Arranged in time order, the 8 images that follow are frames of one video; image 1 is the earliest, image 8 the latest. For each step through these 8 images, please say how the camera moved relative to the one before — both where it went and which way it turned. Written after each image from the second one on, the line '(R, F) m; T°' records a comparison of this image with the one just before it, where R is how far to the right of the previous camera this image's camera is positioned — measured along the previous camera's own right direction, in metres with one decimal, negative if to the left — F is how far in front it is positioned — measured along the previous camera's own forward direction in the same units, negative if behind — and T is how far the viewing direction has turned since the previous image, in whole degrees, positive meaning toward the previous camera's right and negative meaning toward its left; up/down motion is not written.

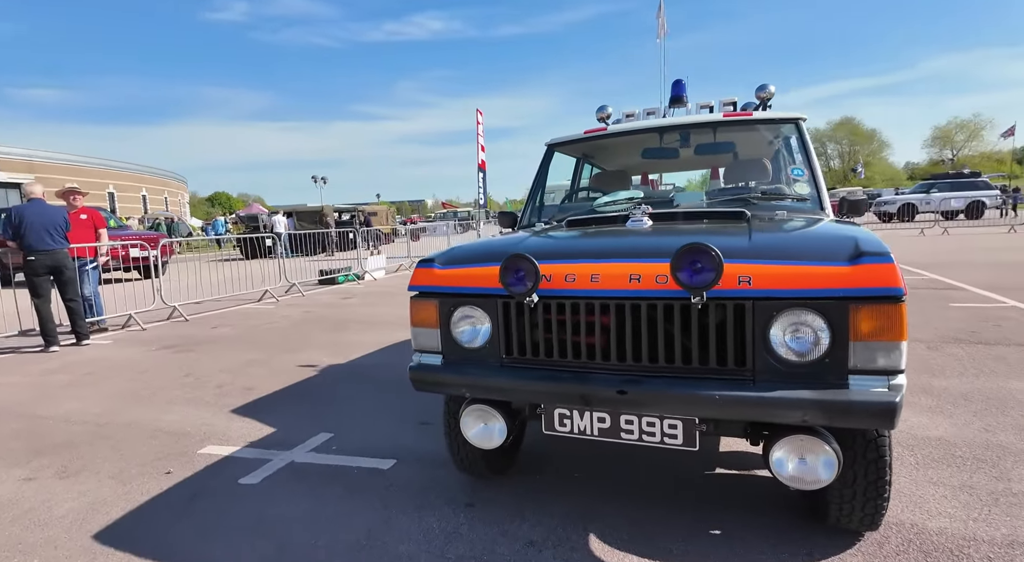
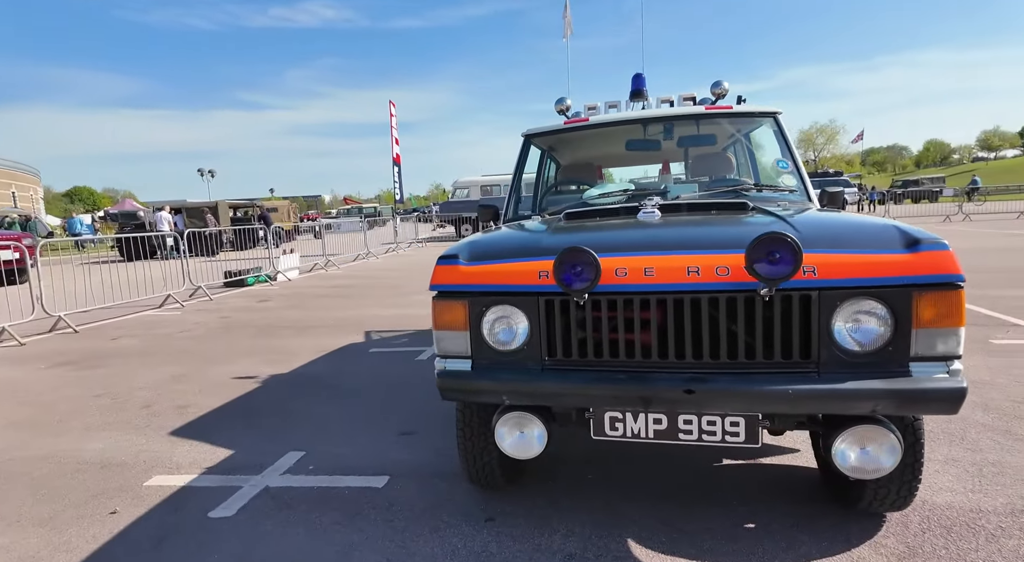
(-0.6, +0.2) m; +10°
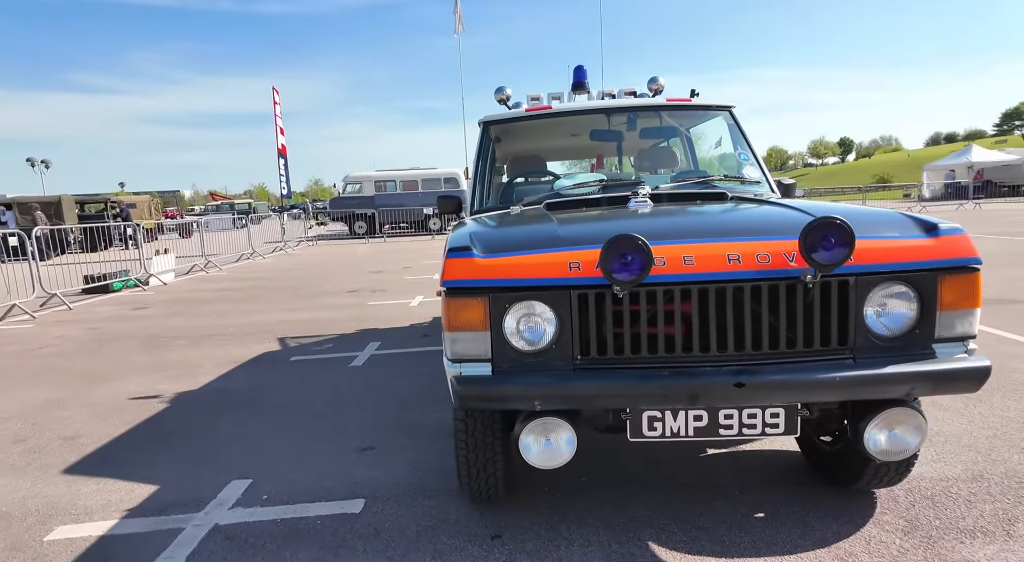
(-0.5, +0.3) m; +12°
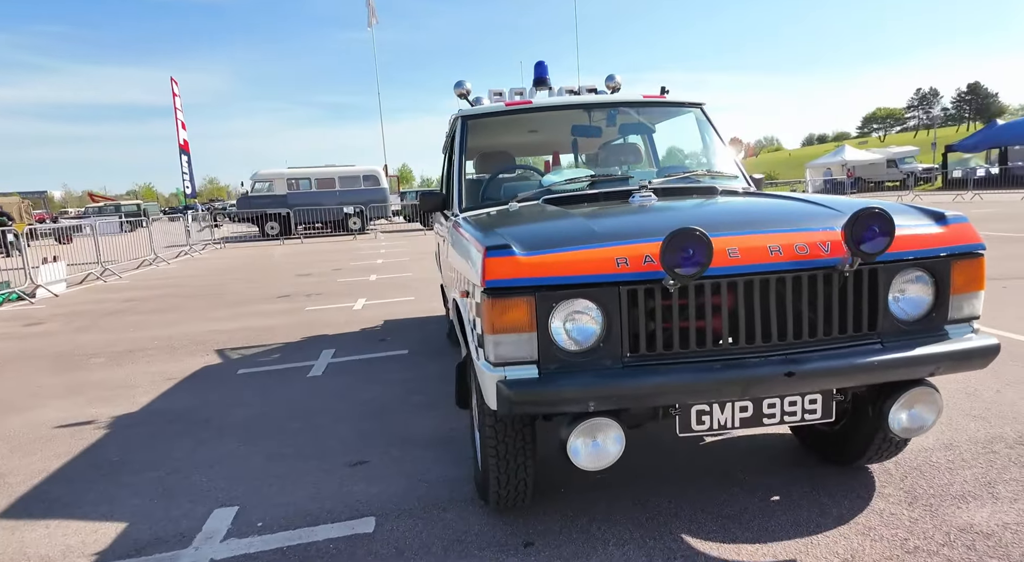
(-0.5, +0.1) m; +9°
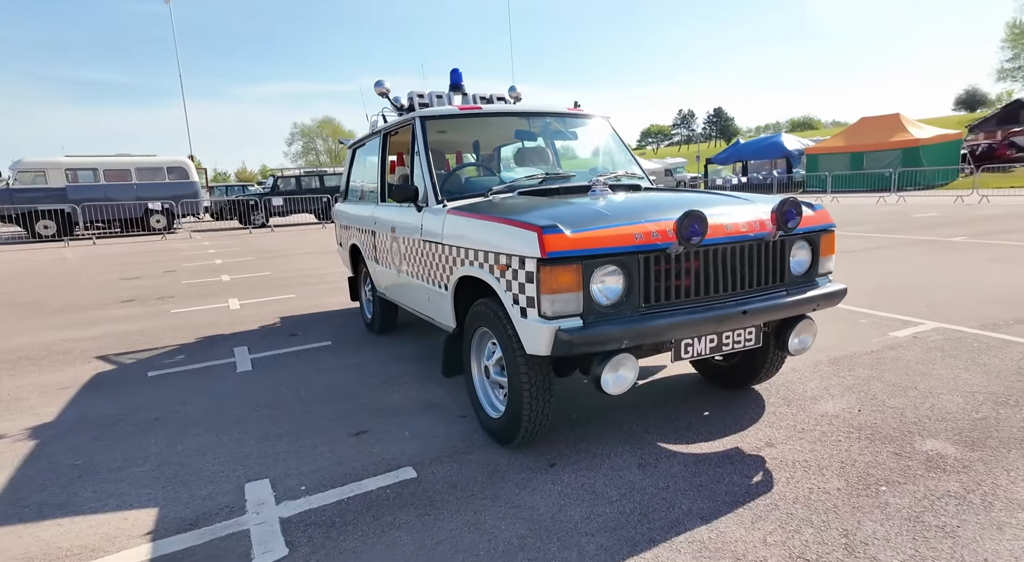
(-1.1, -0.4) m; +19°
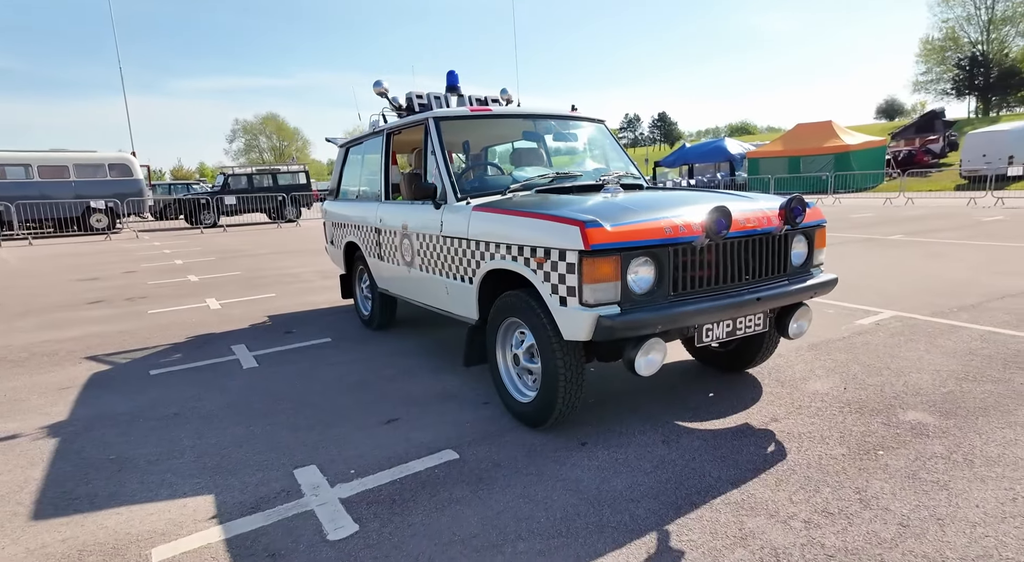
(-0.5, -0.2) m; +5°
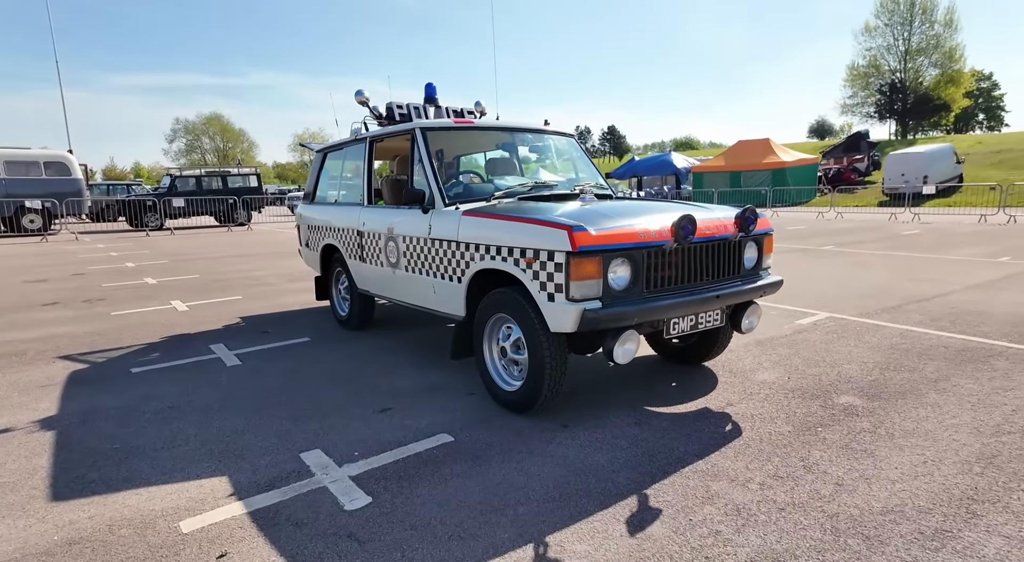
(-0.3, -0.3) m; +5°
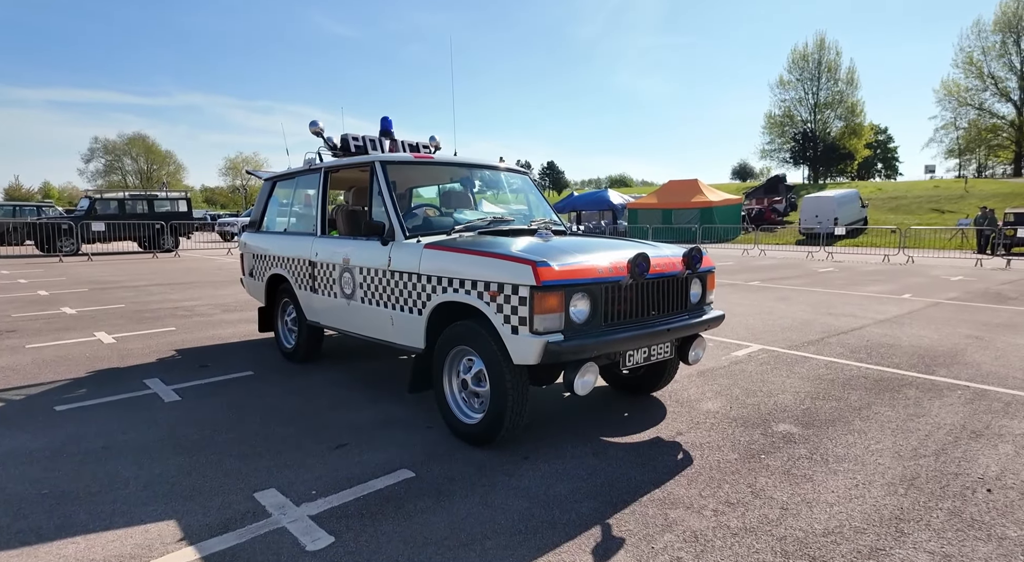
(-0.2, -0.1) m; +6°
